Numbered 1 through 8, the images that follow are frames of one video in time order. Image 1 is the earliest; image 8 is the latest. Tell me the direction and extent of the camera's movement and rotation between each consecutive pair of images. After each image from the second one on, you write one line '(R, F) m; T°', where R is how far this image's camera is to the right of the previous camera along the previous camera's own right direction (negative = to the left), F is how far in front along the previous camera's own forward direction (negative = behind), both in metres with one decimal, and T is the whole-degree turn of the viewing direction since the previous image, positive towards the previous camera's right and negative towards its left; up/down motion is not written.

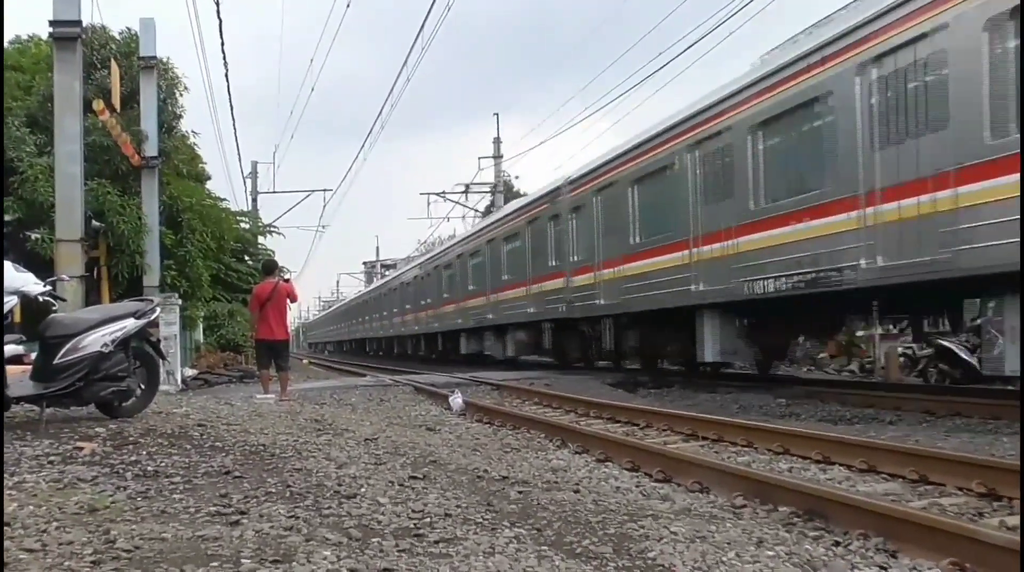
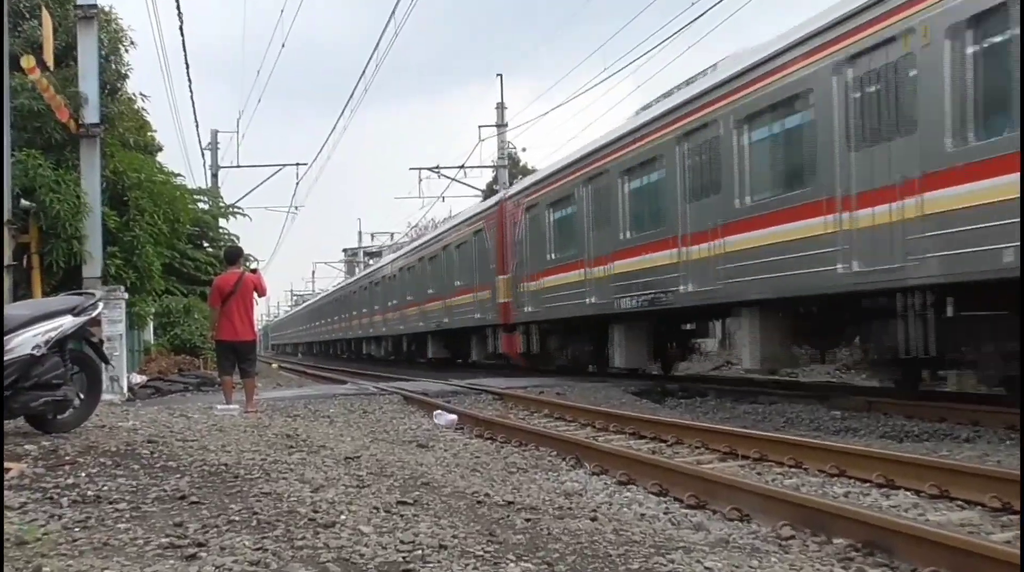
(-0.2, +1.2) m; +1°
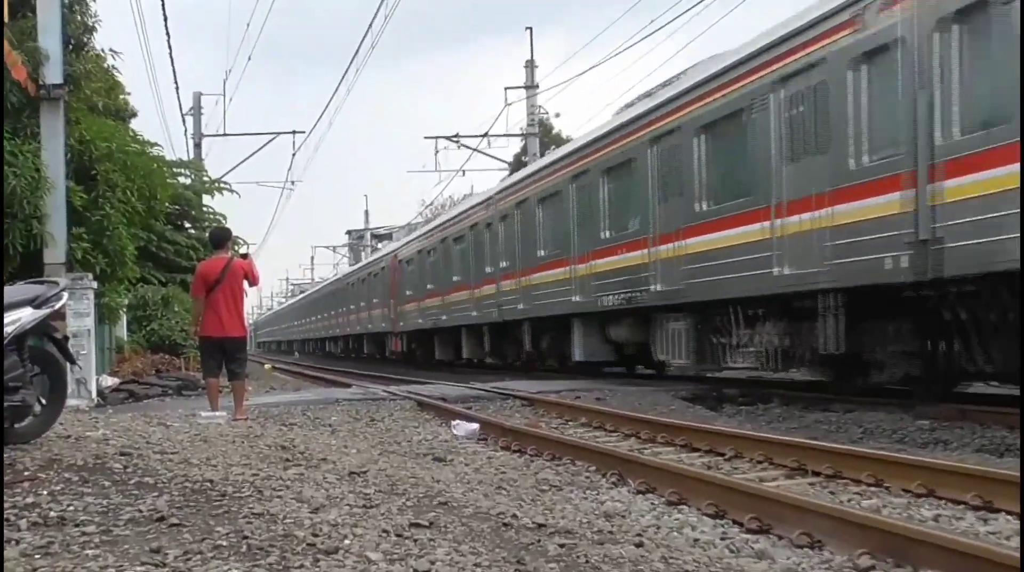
(-0.1, +1.0) m; 0°
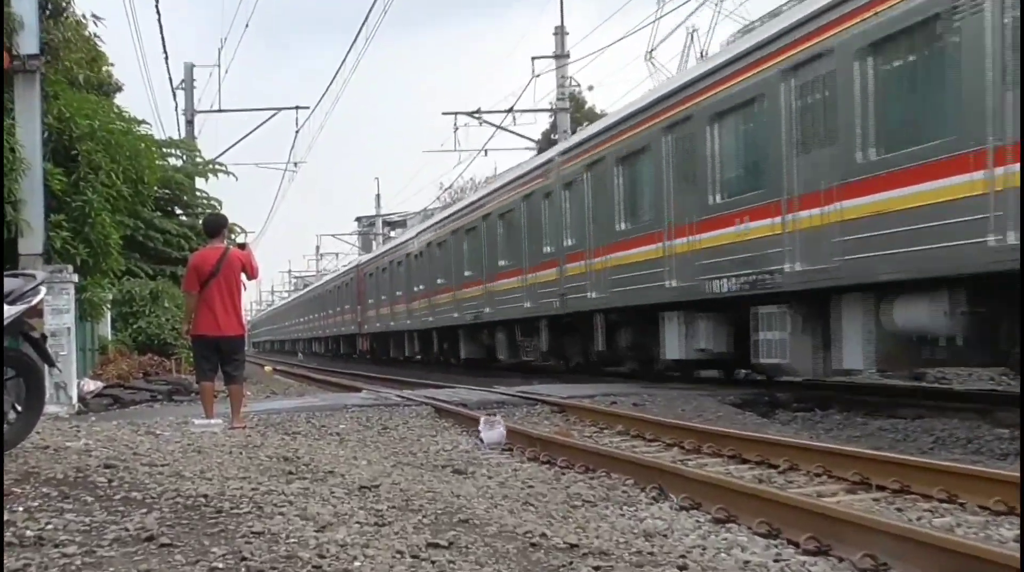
(-0.1, +0.6) m; 0°
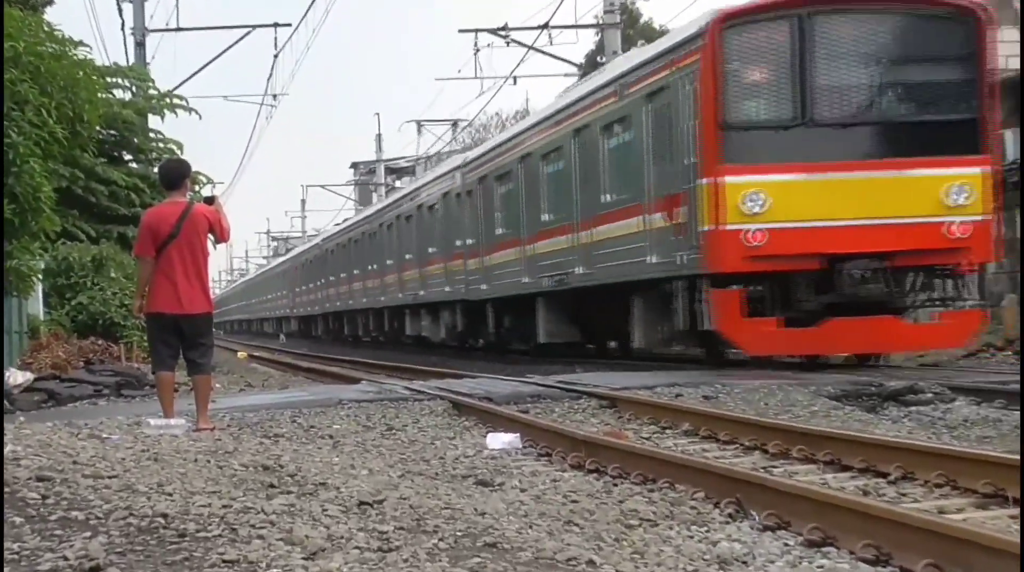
(-0.1, +1.1) m; 0°
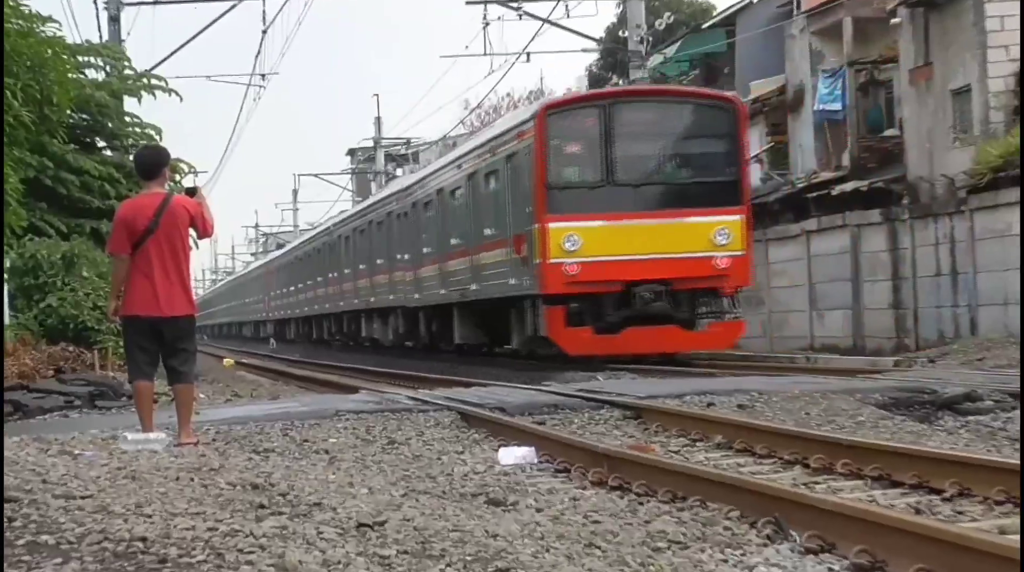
(0.0, +0.4) m; 0°
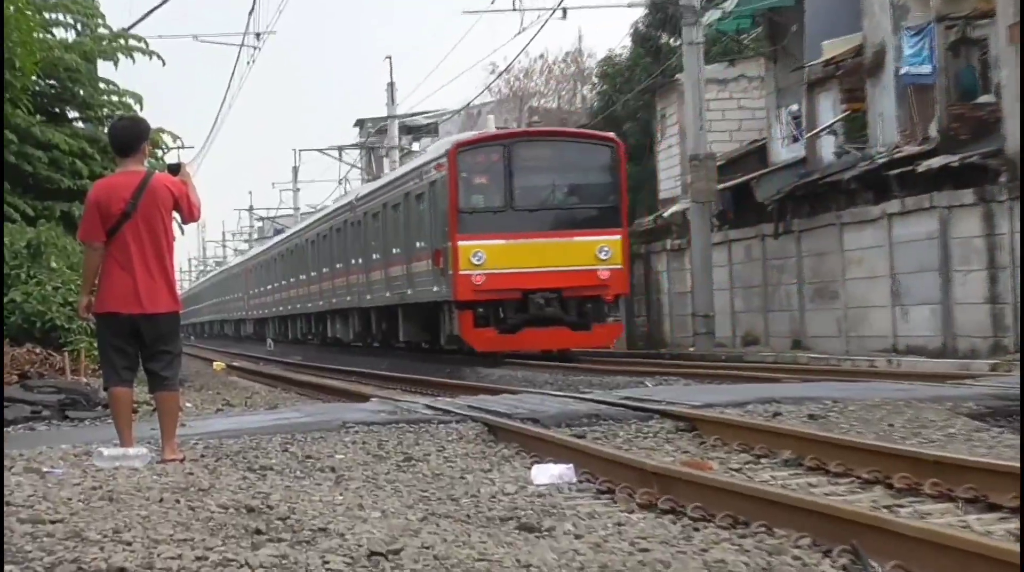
(-0.1, +0.5) m; 0°
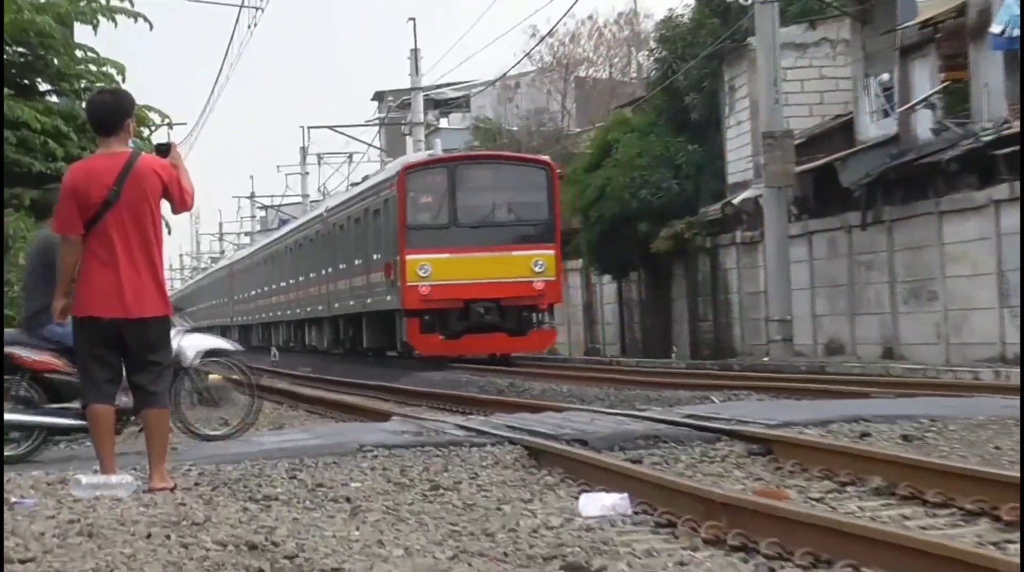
(-0.1, +0.5) m; 0°
